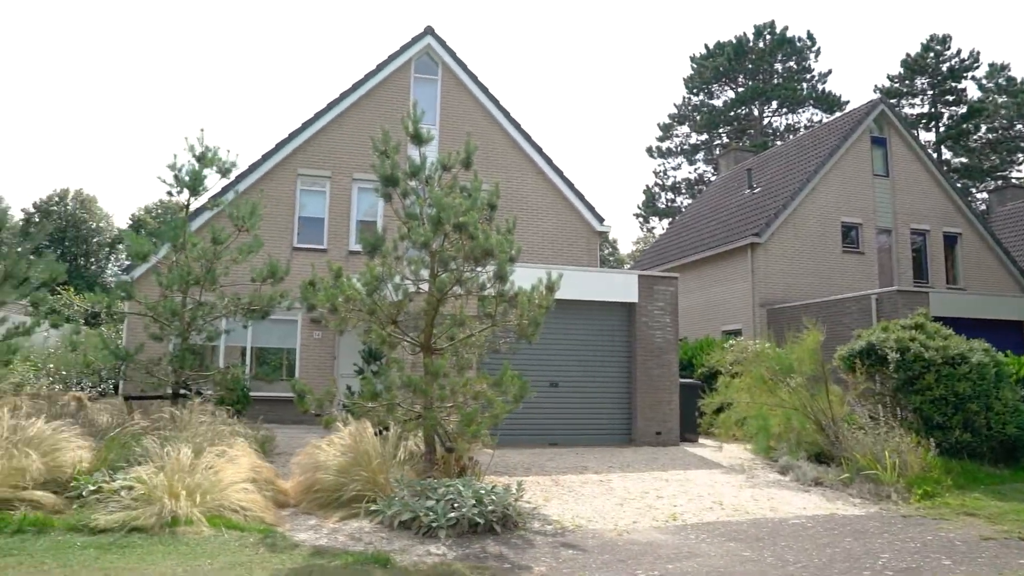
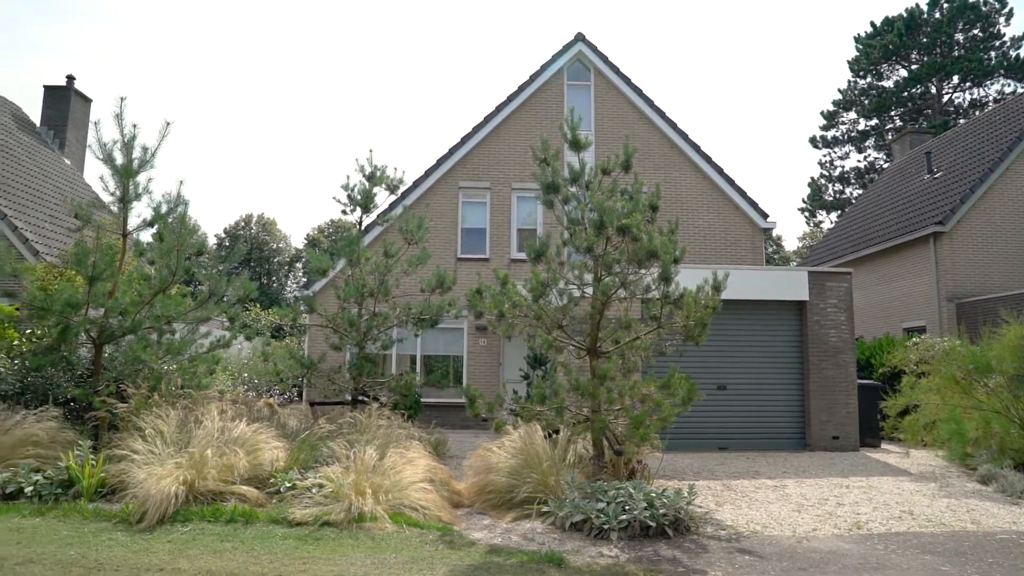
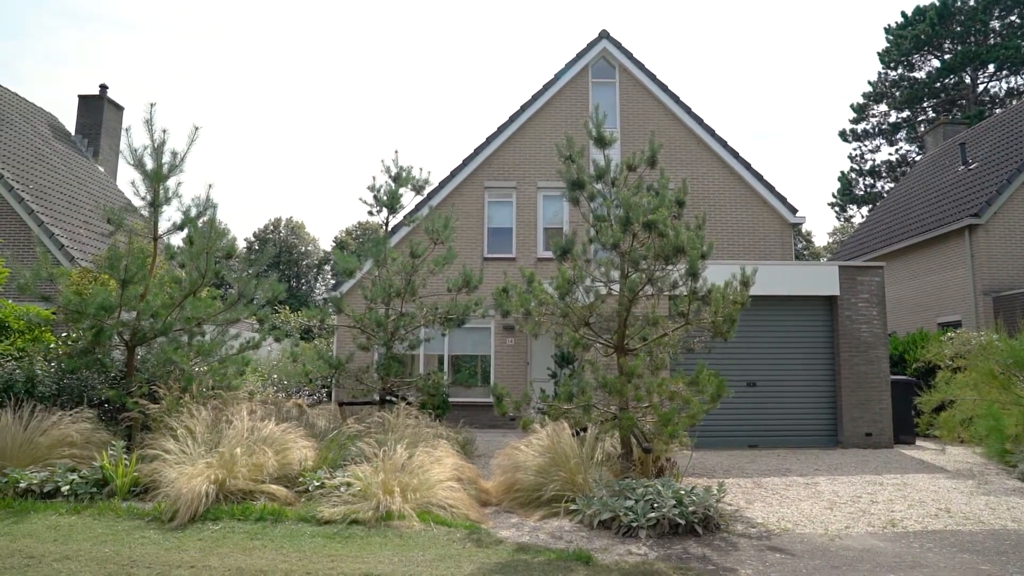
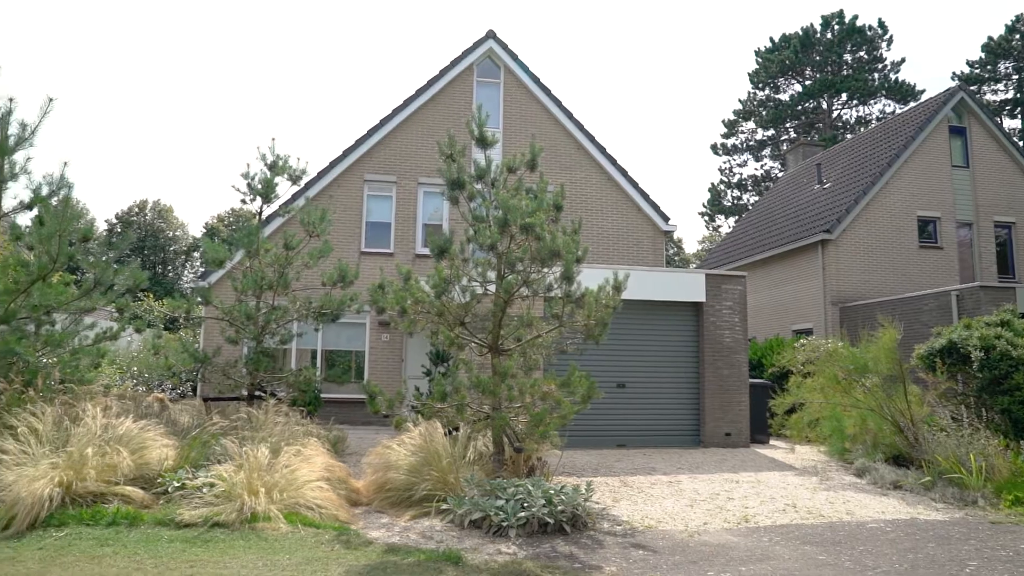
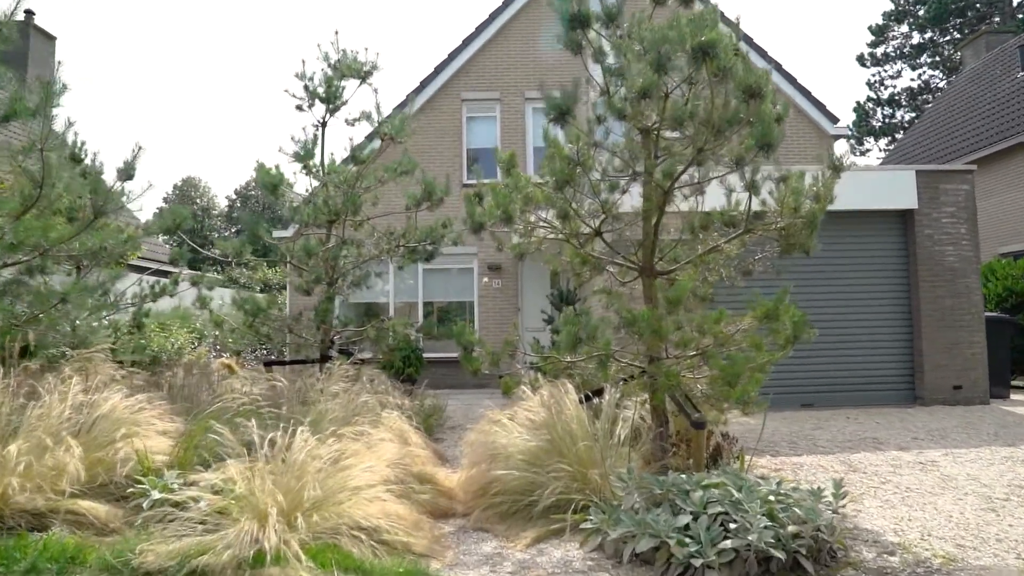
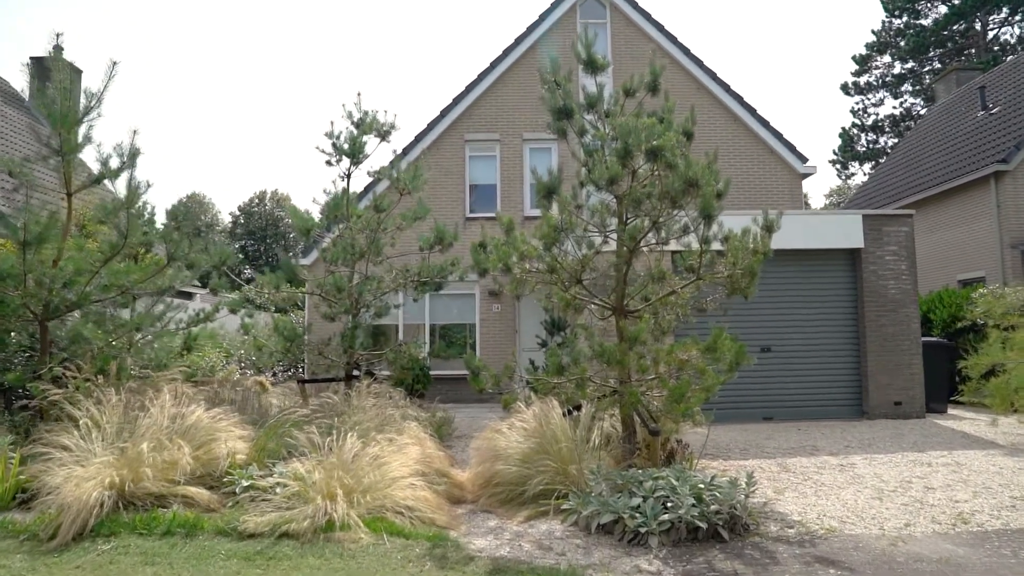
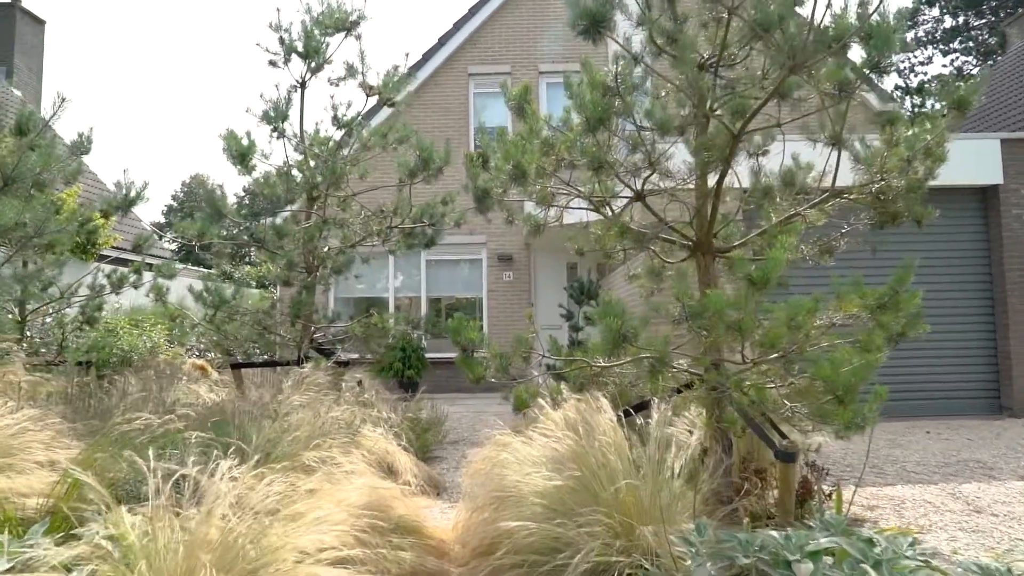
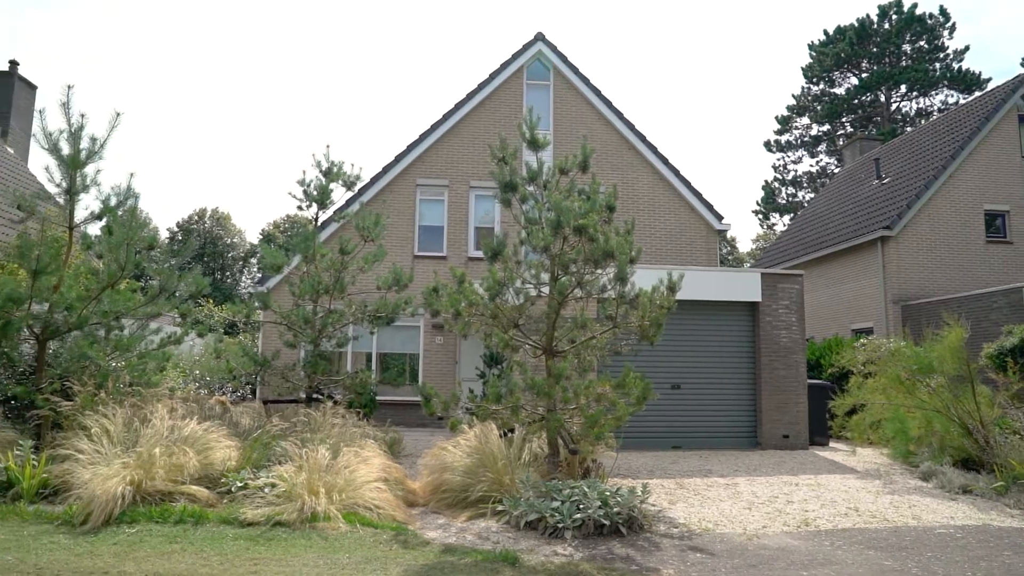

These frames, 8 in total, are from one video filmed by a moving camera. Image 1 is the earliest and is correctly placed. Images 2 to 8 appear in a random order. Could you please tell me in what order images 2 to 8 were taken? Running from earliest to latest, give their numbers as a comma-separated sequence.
4, 8, 2, 3, 6, 5, 7
